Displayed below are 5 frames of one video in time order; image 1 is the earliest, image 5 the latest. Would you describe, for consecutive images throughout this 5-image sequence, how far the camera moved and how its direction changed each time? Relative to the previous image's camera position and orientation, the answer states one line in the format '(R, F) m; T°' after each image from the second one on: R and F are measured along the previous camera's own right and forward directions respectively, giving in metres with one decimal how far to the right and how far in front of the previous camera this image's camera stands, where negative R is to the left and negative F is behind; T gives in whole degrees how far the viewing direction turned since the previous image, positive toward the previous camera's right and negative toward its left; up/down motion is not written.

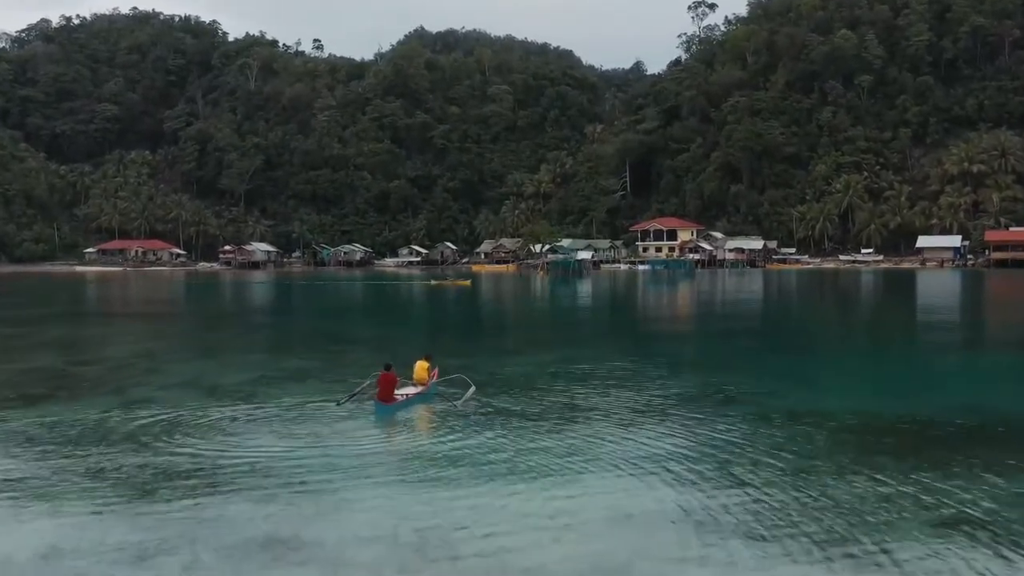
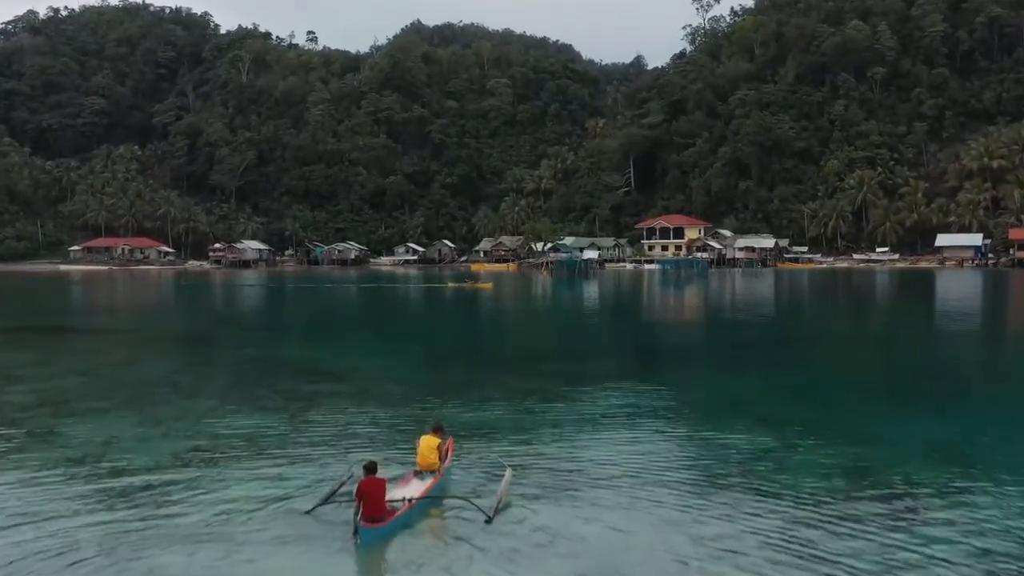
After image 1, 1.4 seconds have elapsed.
(-0.3, +2.8) m; 0°
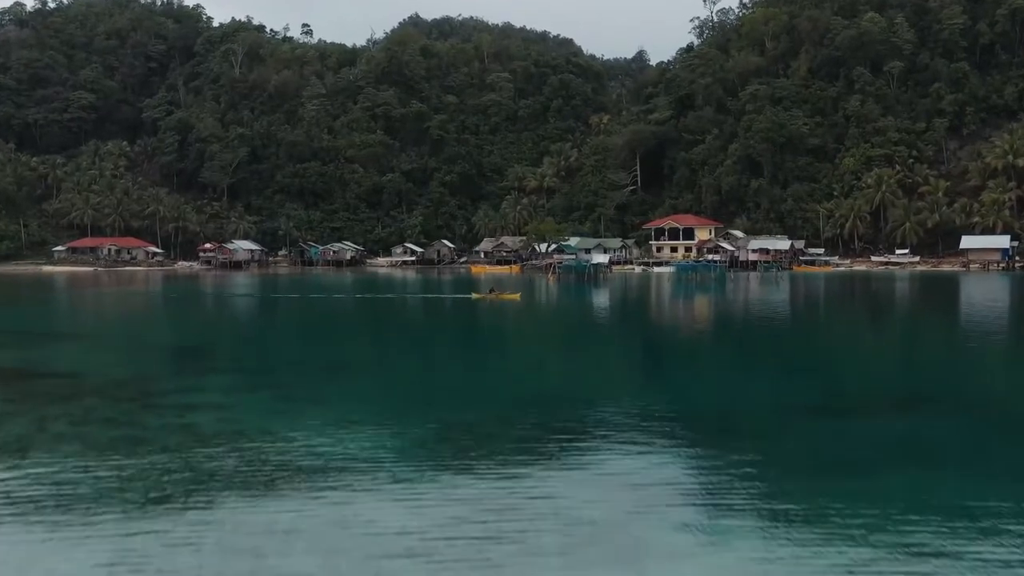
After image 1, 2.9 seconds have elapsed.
(-0.4, +3.1) m; 0°
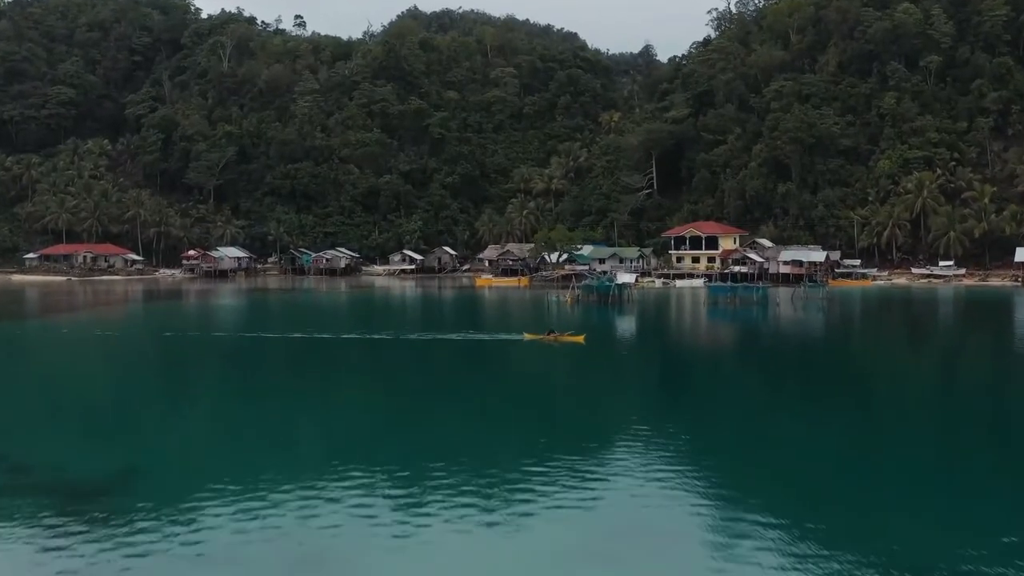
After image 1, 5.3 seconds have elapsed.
(-0.7, +5.5) m; 0°
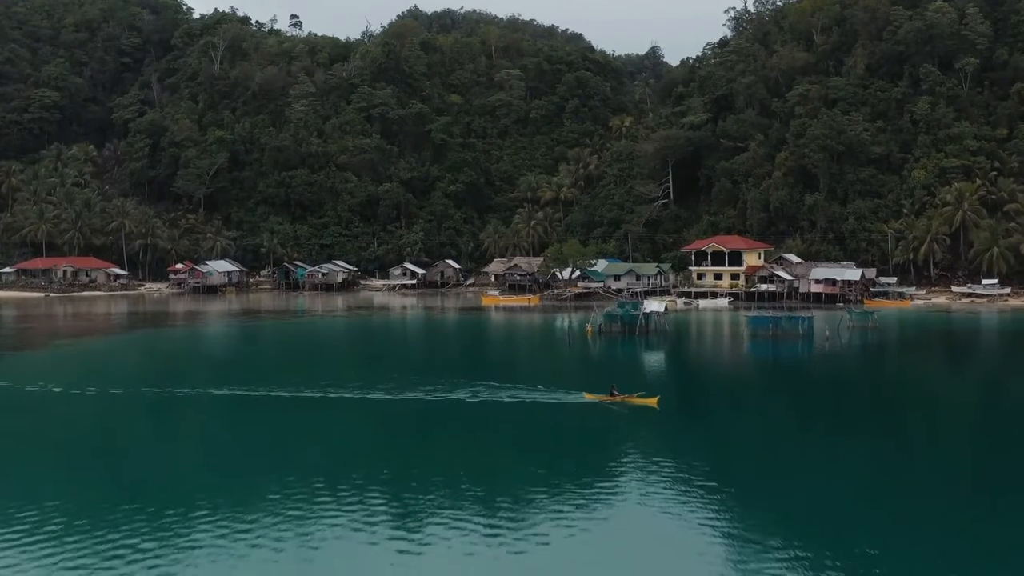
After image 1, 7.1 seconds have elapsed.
(-0.7, +4.4) m; 0°
